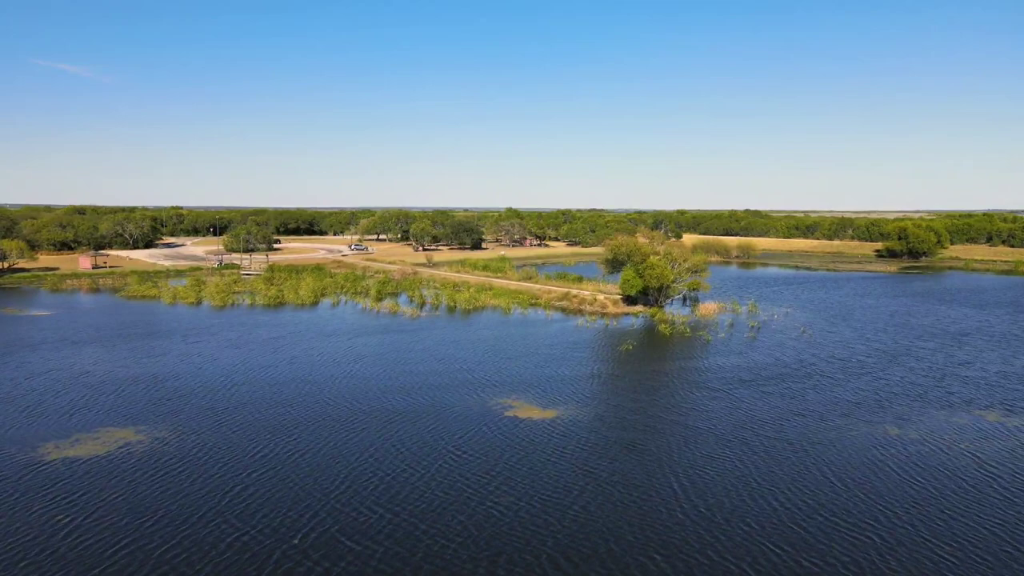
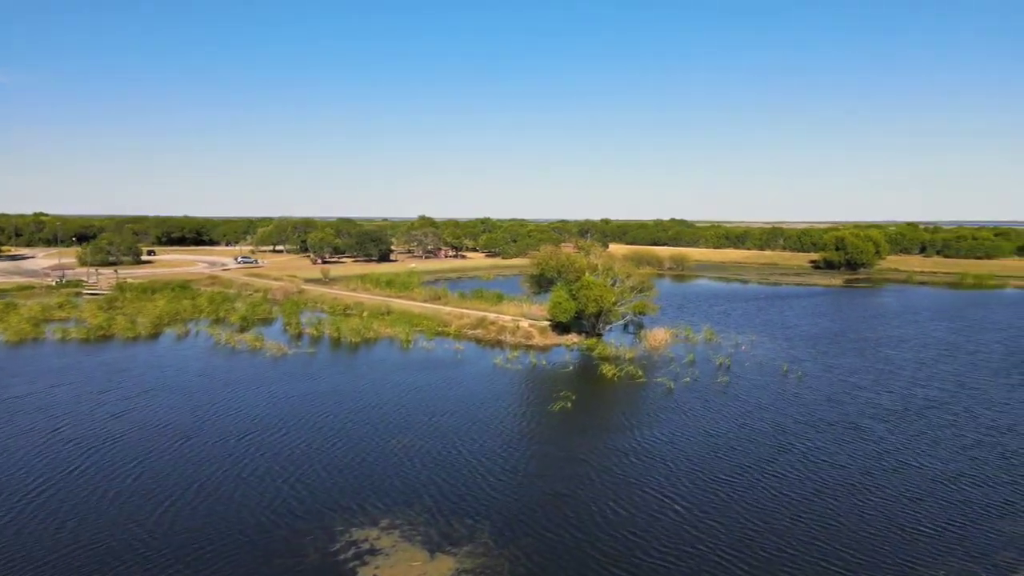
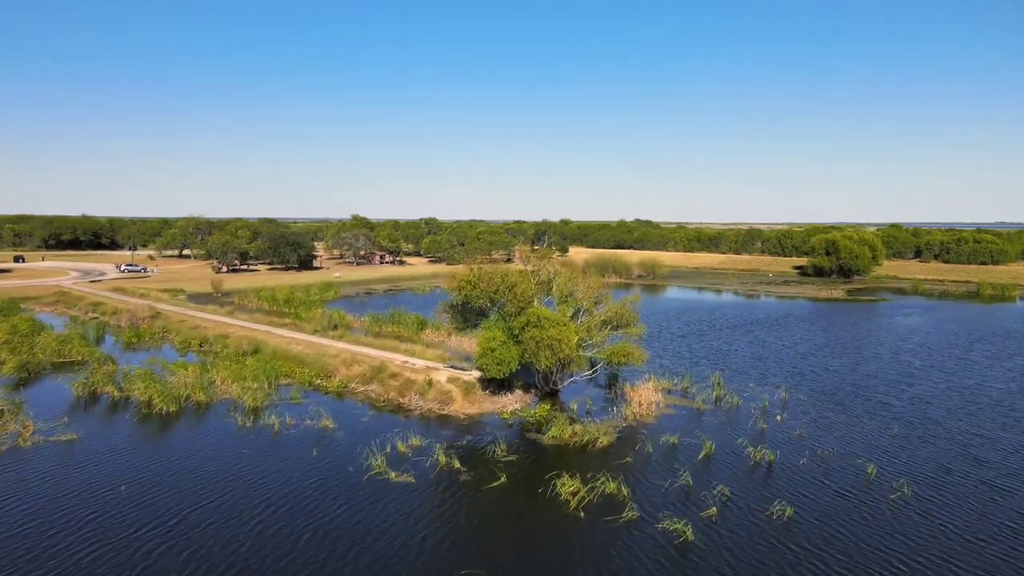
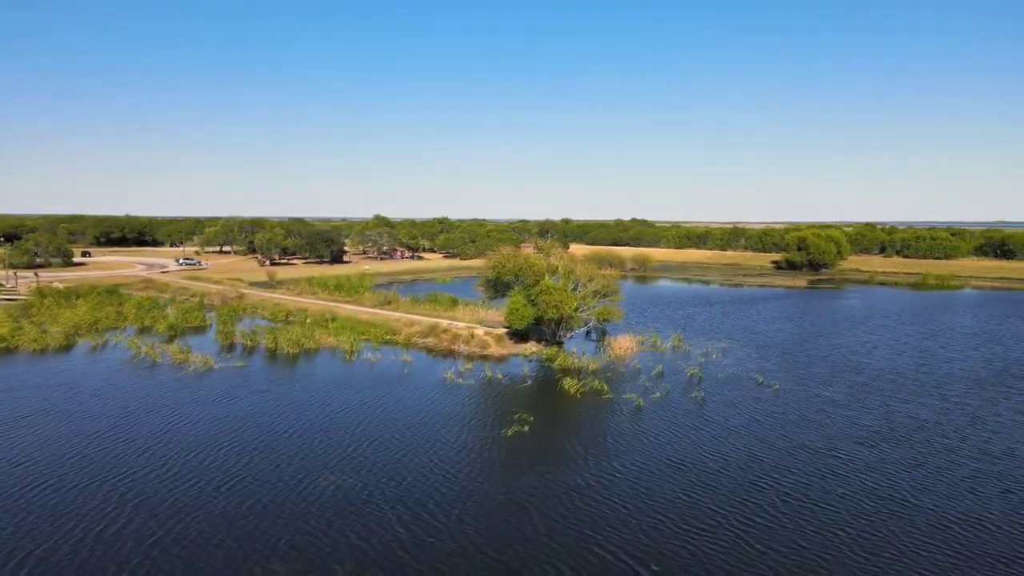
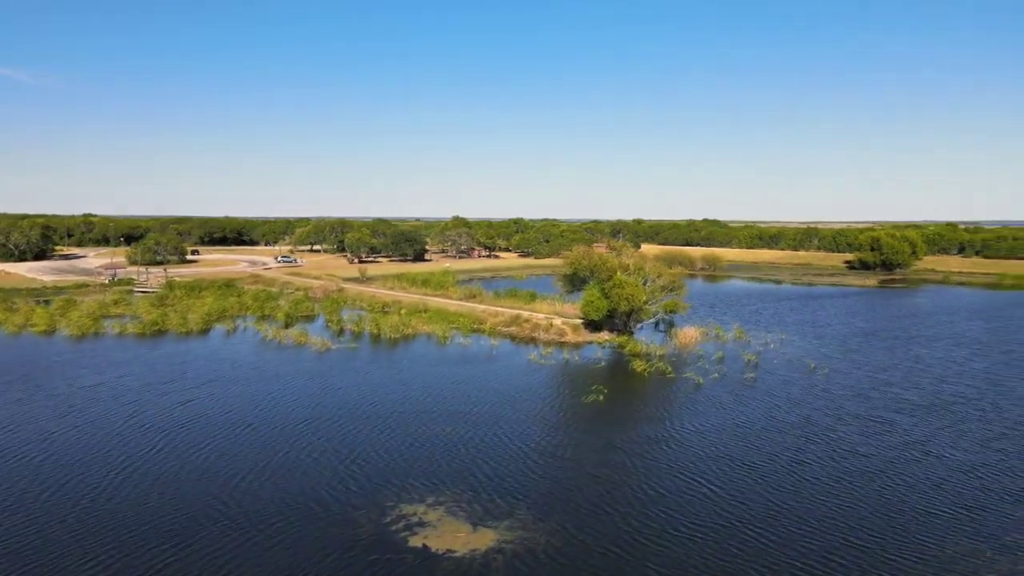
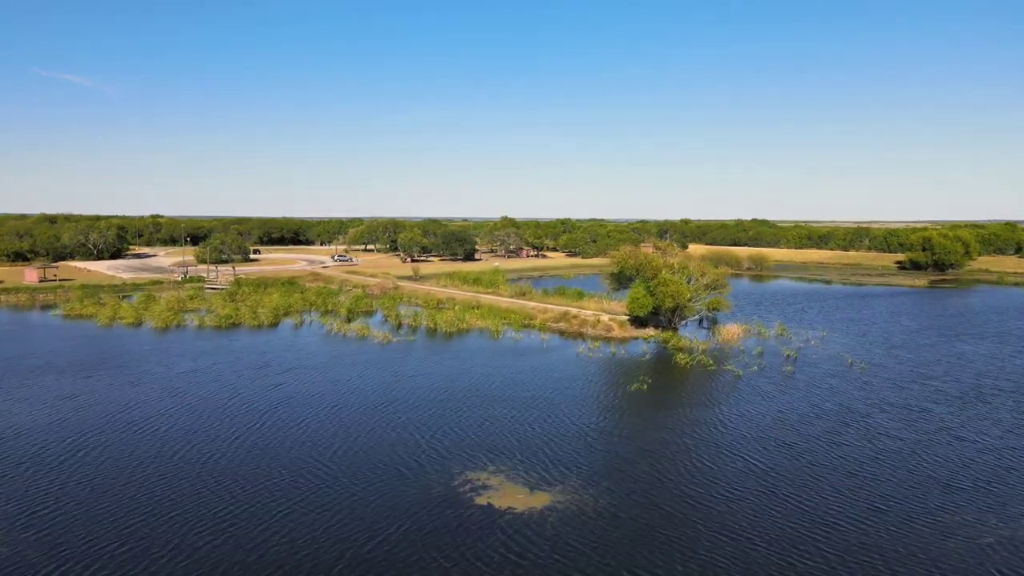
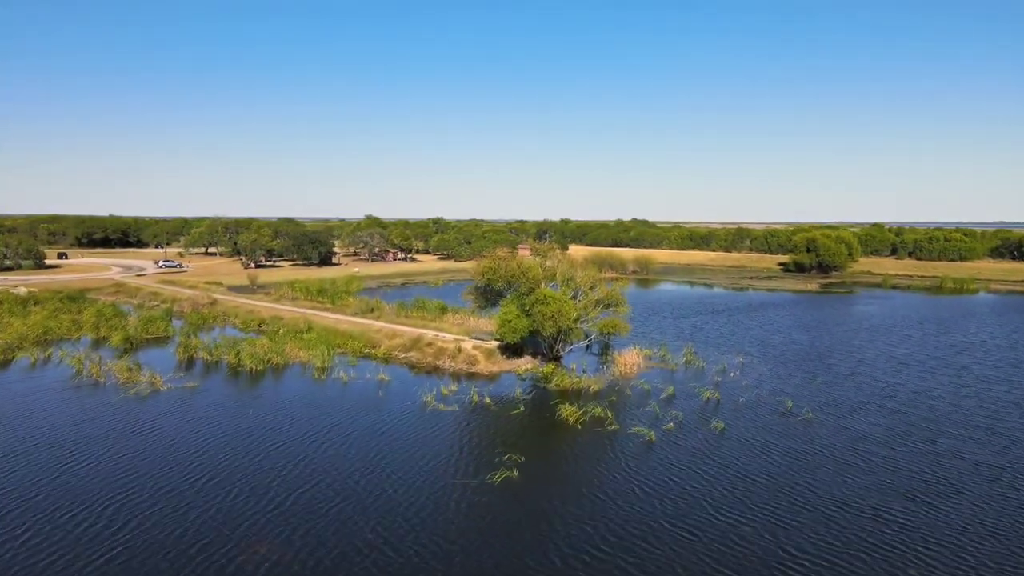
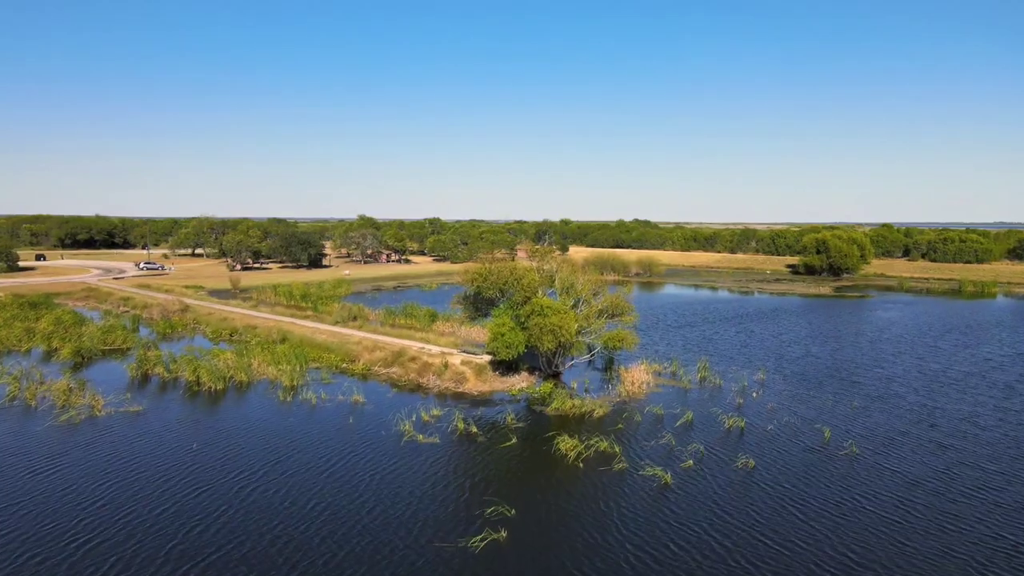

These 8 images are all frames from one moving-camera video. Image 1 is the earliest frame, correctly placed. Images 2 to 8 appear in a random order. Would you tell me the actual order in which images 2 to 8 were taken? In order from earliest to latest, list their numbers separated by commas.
6, 5, 2, 4, 7, 8, 3
